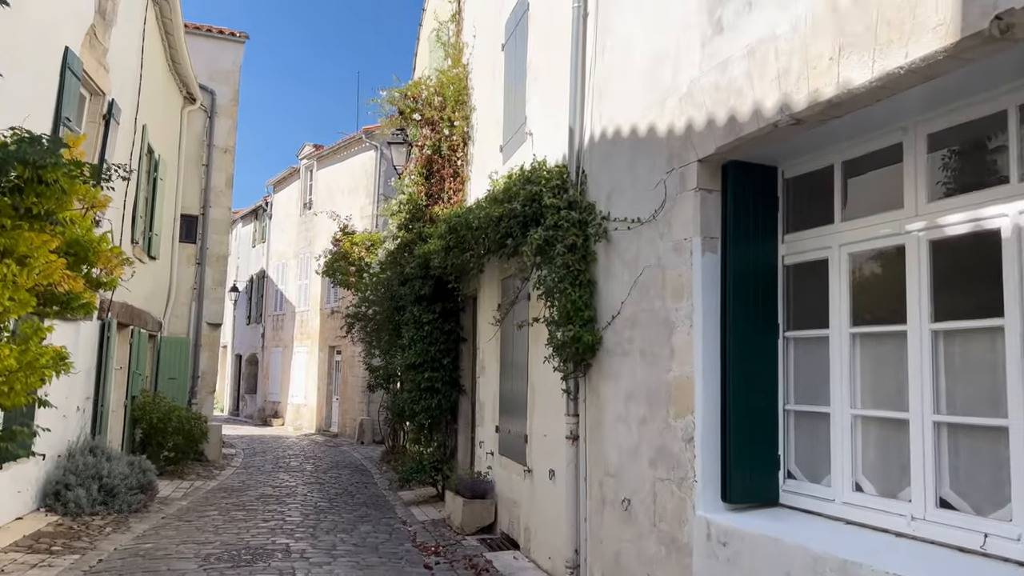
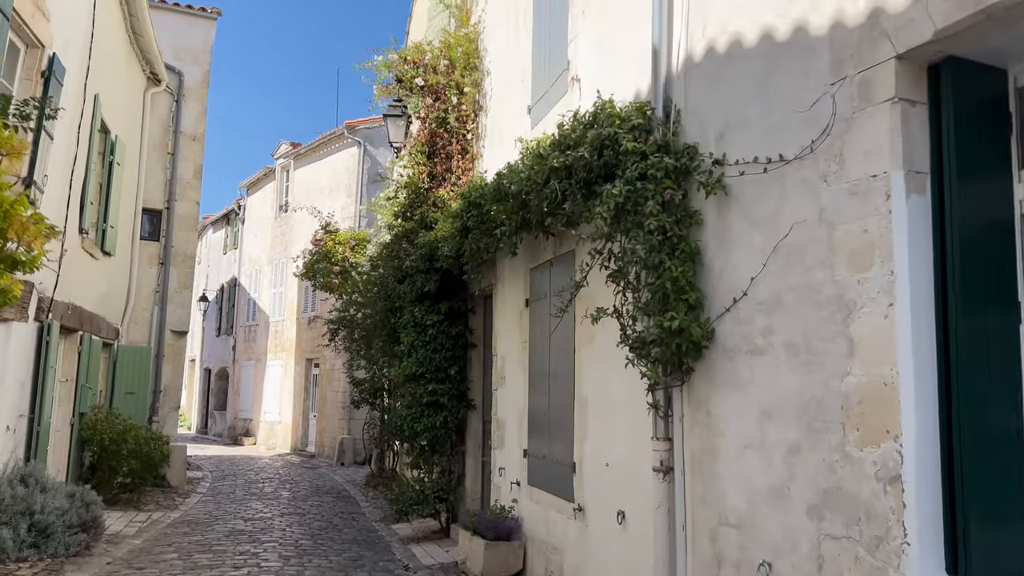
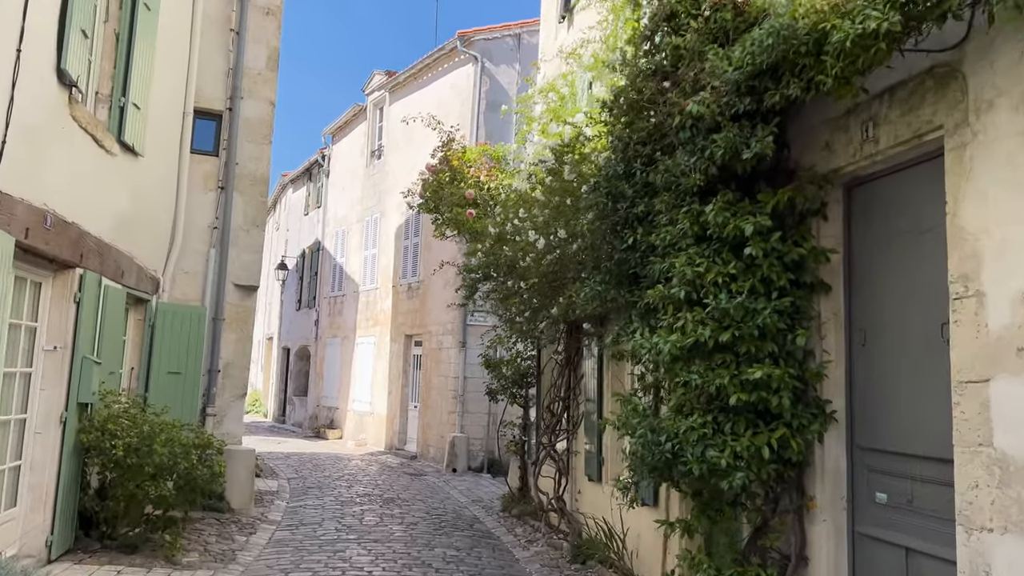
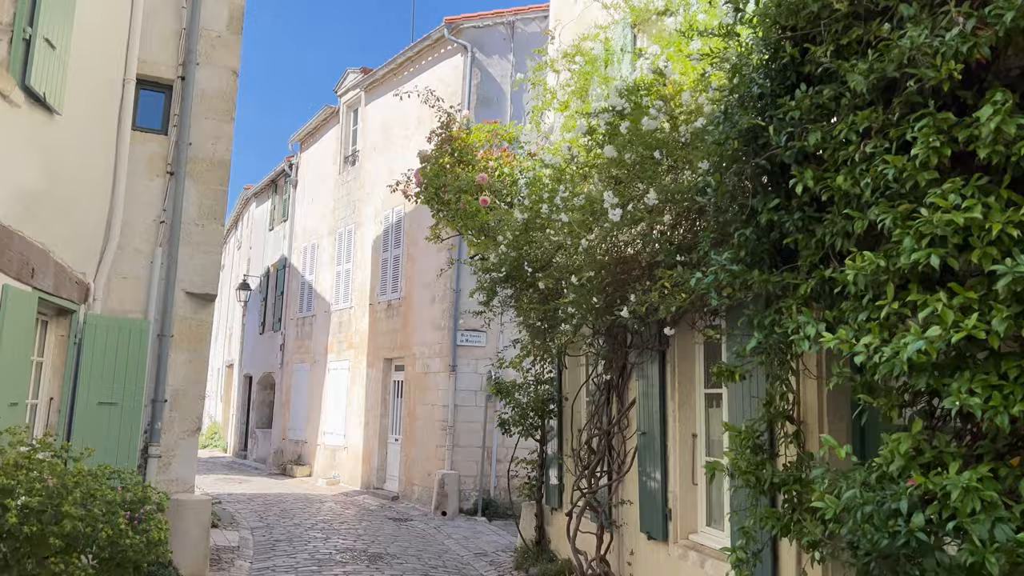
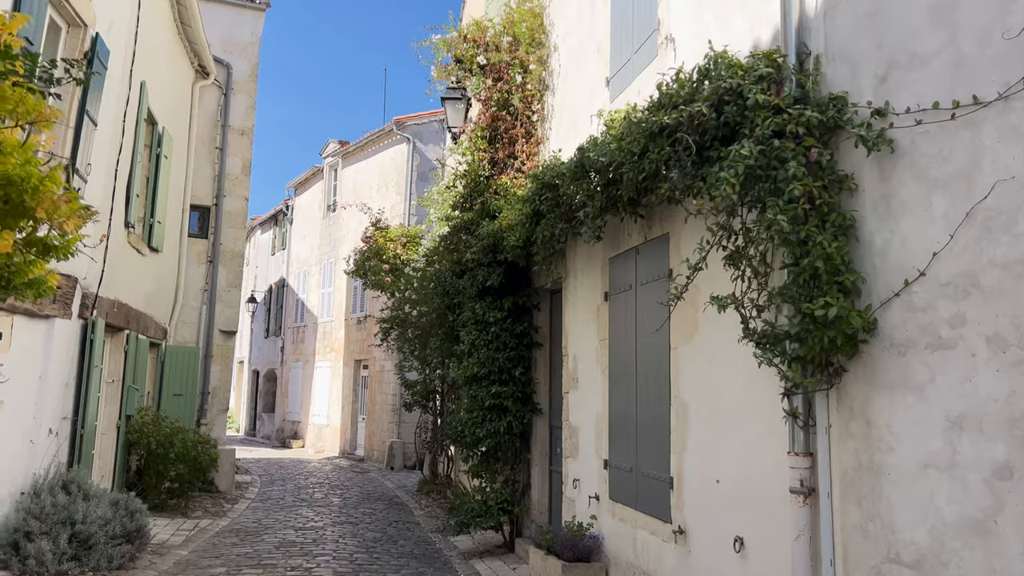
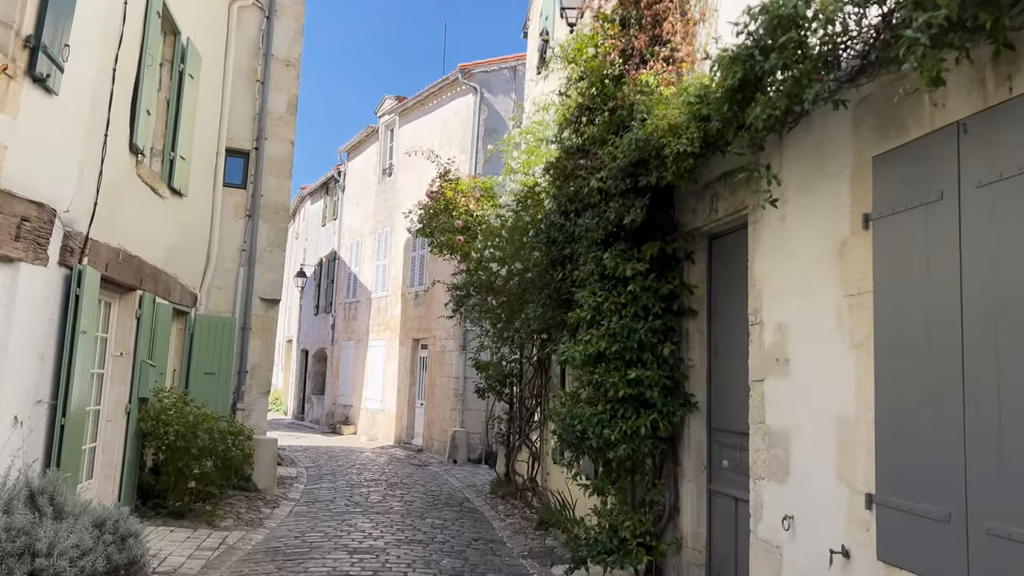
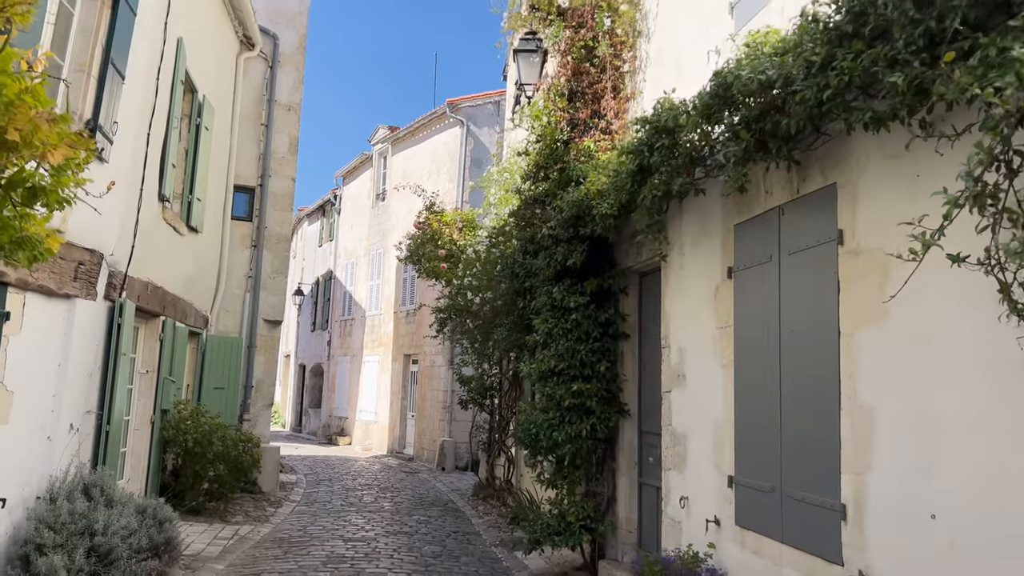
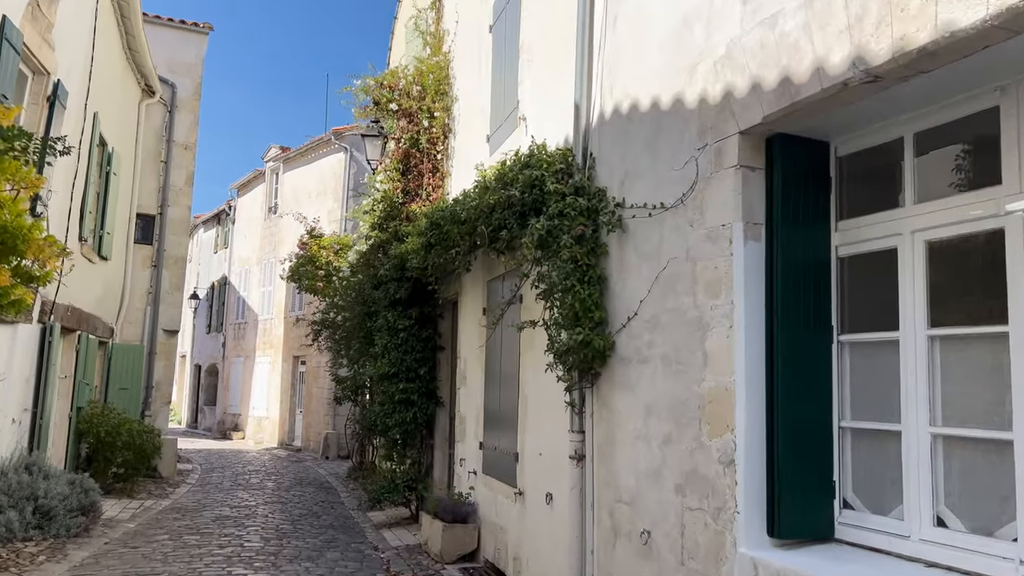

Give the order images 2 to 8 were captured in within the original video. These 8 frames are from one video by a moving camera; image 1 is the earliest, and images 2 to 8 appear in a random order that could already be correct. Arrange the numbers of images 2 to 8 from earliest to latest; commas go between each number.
8, 2, 5, 7, 6, 3, 4
